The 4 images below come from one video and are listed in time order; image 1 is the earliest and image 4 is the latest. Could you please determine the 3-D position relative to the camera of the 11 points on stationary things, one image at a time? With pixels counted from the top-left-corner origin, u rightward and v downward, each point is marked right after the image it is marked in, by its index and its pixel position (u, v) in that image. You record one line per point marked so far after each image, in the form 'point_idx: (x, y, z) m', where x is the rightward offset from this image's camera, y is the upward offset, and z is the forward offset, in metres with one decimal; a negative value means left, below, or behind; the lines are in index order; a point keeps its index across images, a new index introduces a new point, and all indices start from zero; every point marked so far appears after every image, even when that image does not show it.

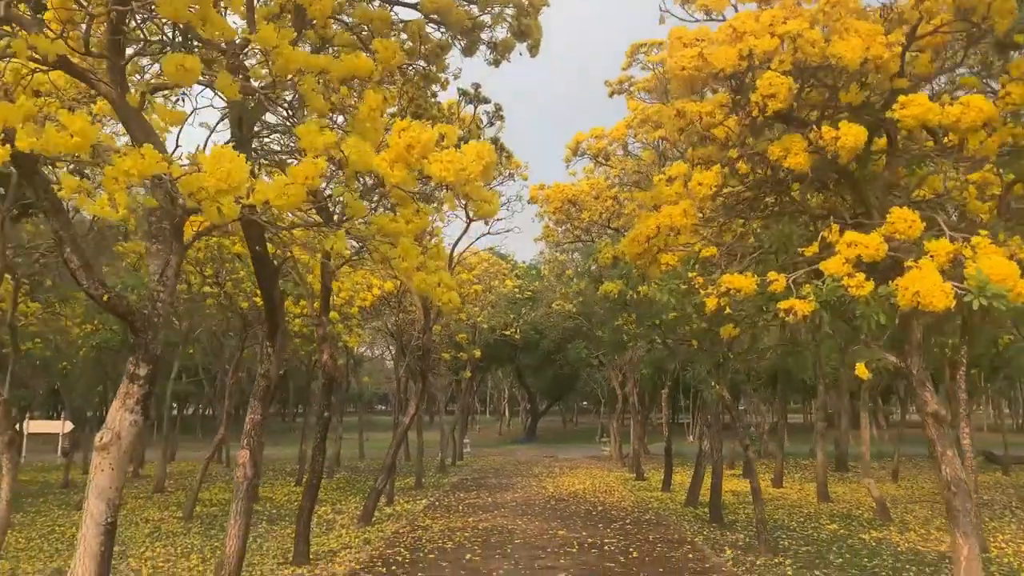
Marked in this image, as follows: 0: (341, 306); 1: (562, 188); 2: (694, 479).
0: (-3.3, -0.3, +14.1) m
1: (+0.8, +1.7, +12.5) m
2: (+2.9, -3.0, +11.8) m
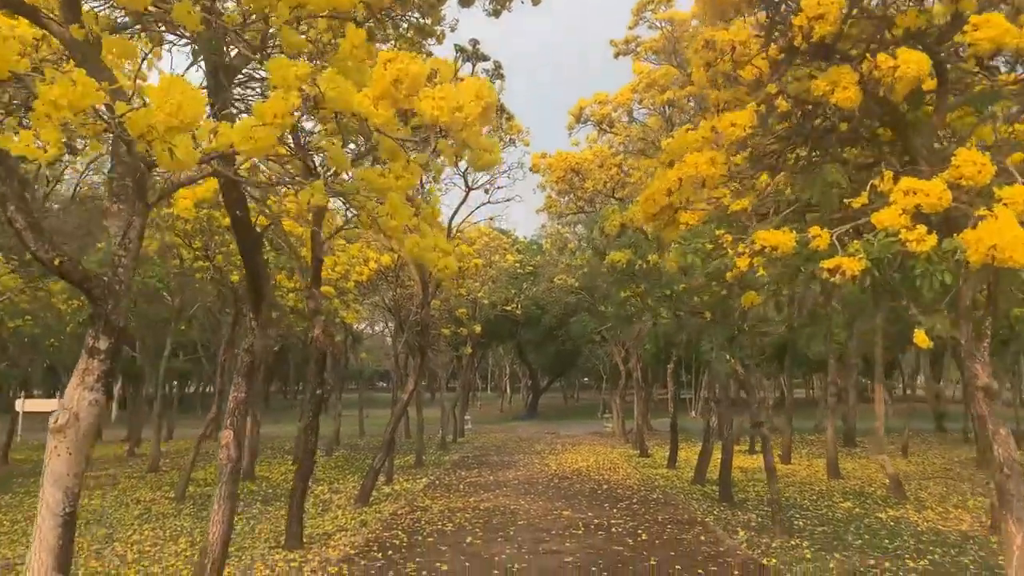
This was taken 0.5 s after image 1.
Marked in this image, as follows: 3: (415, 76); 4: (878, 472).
0: (-3.2, +0.2, +13.7) m
1: (+0.8, +2.1, +12.0) m
2: (+2.9, -2.6, +11.4) m
3: (-0.4, +0.8, +3.0) m
4: (+6.3, -3.2, +13.0) m
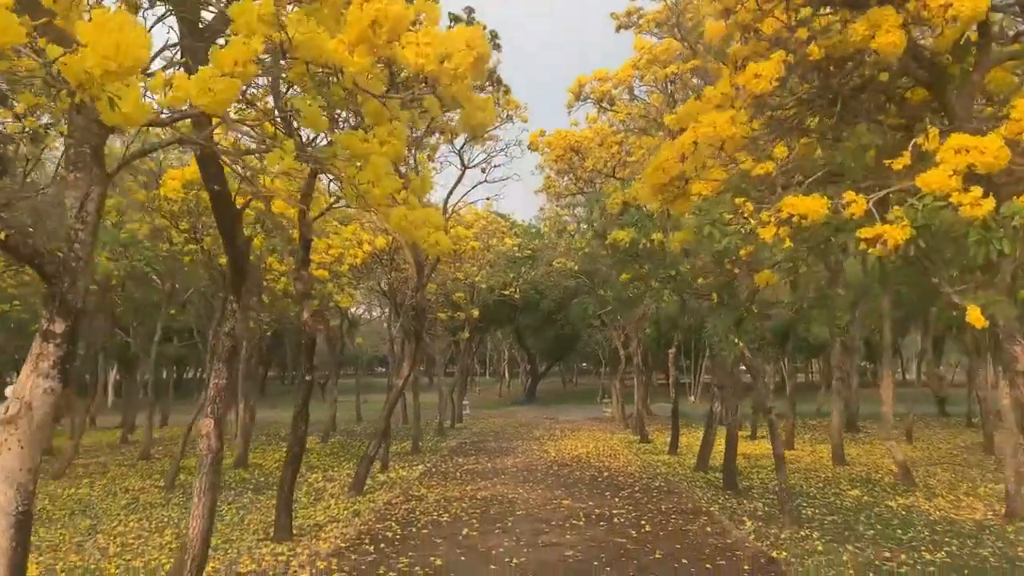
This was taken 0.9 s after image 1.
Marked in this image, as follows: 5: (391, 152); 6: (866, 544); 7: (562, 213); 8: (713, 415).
0: (-3.3, +0.5, +13.3) m
1: (+0.8, +2.4, +11.6) m
2: (+2.9, -2.3, +11.1) m
3: (-0.4, +0.9, +2.7) m
4: (+6.3, -2.9, +12.7) m
5: (-0.6, +0.7, +3.7) m
6: (+3.0, -2.2, +6.4) m
7: (+1.1, +1.6, +16.4) m
8: (+3.1, -1.9, +11.5) m
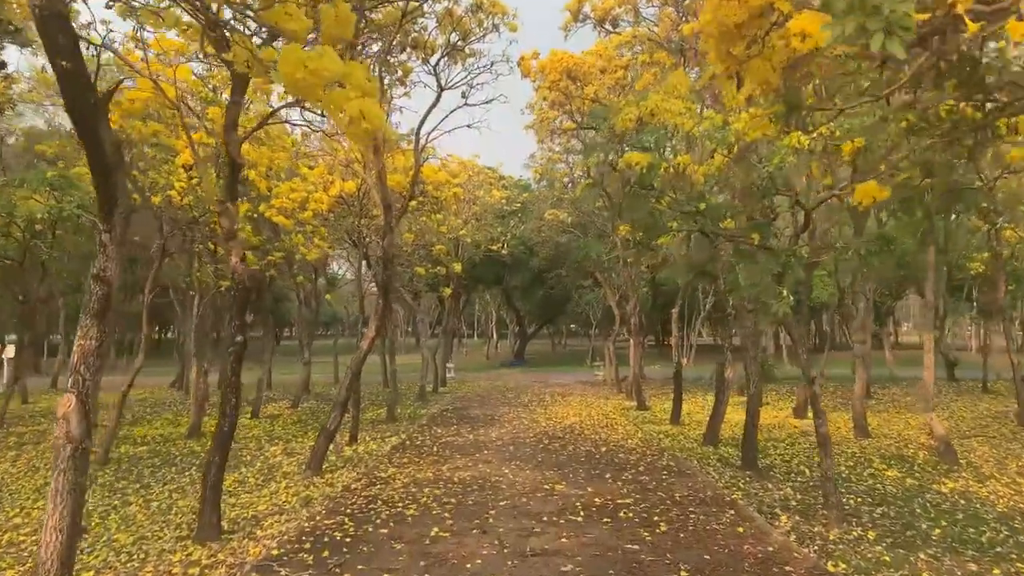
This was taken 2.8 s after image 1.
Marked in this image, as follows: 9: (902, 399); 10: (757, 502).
0: (-3.5, +1.3, +11.8) m
1: (+0.6, +3.1, +10.0) m
2: (+2.7, -1.6, +9.8) m
3: (-0.5, +1.2, +1.1) m
4: (+6.1, -2.2, +11.5) m
5: (-0.7, +1.0, +2.1) m
6: (+2.9, -1.8, +5.1) m
7: (+0.8, +2.6, +14.9) m
8: (+2.9, -1.3, +10.1) m
9: (+8.1, -2.3, +15.5) m
10: (+2.1, -1.8, +6.5) m
